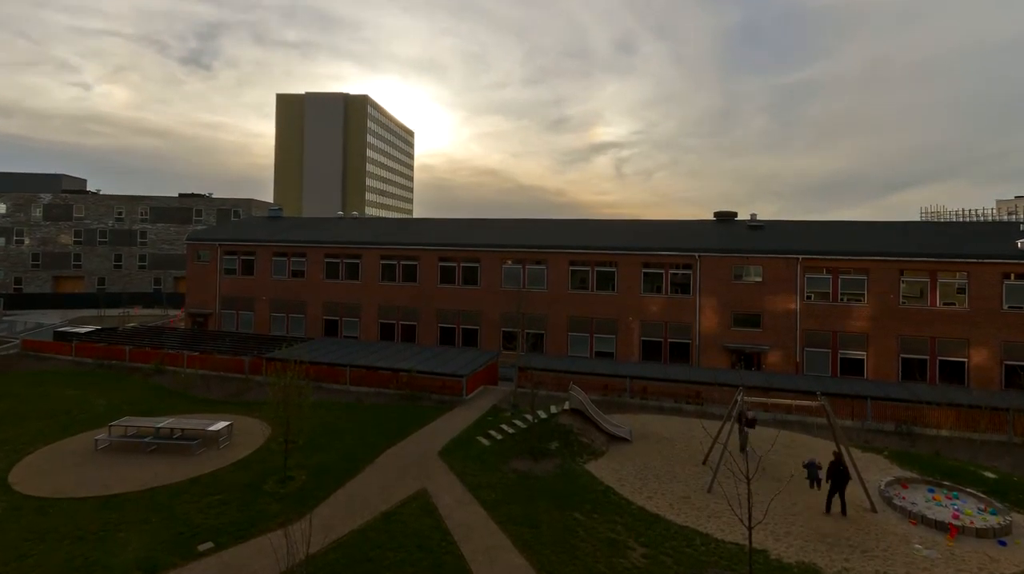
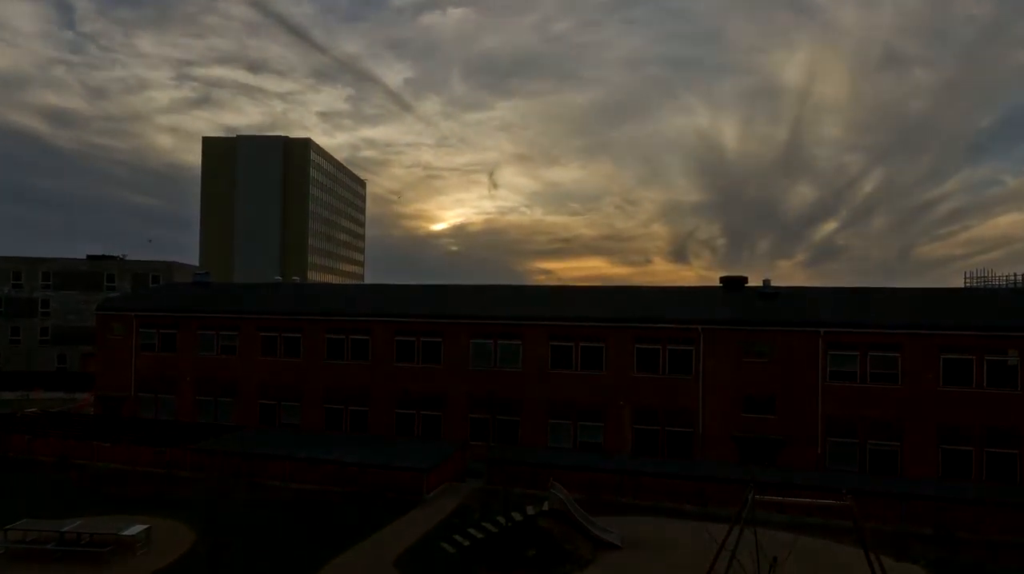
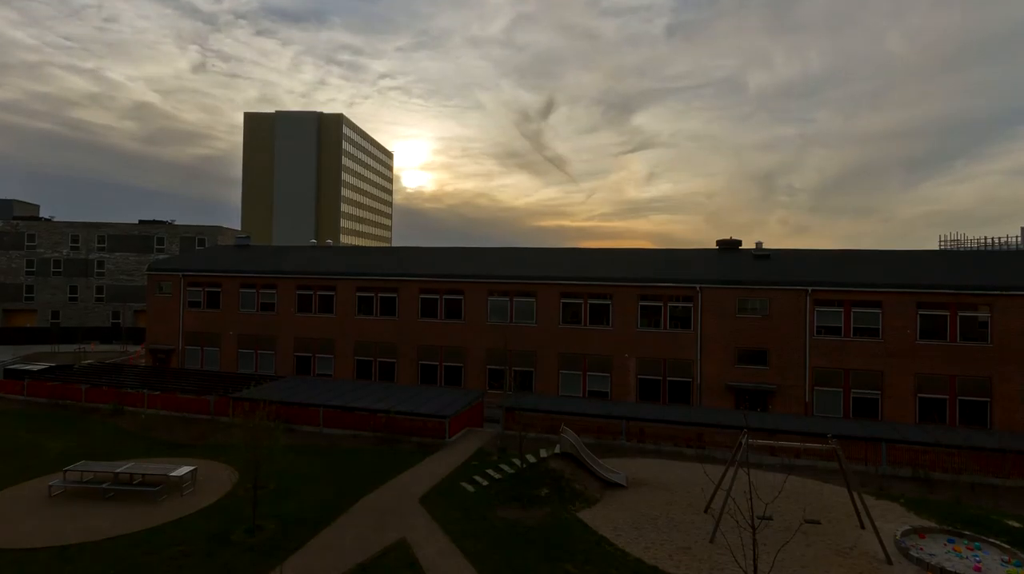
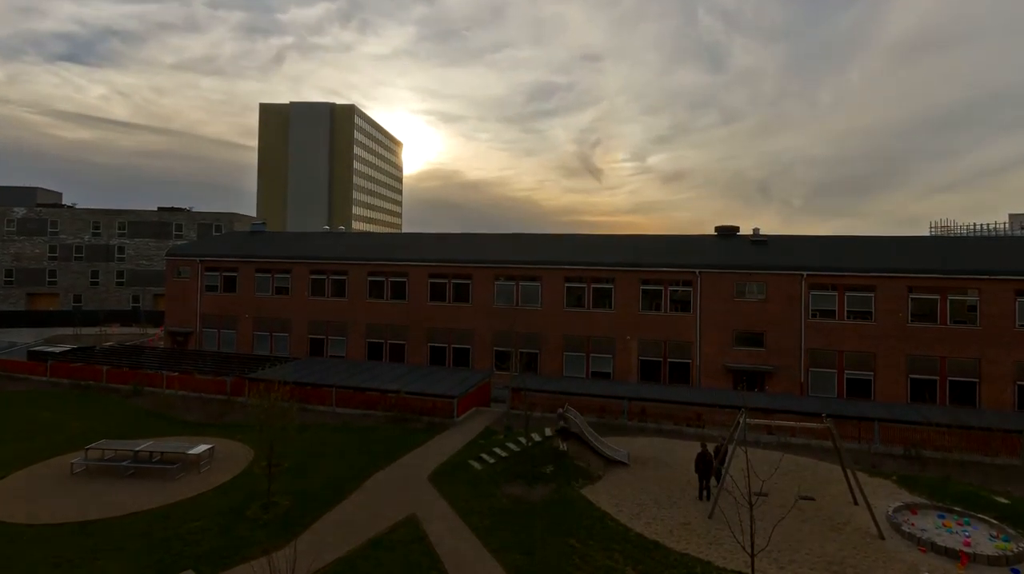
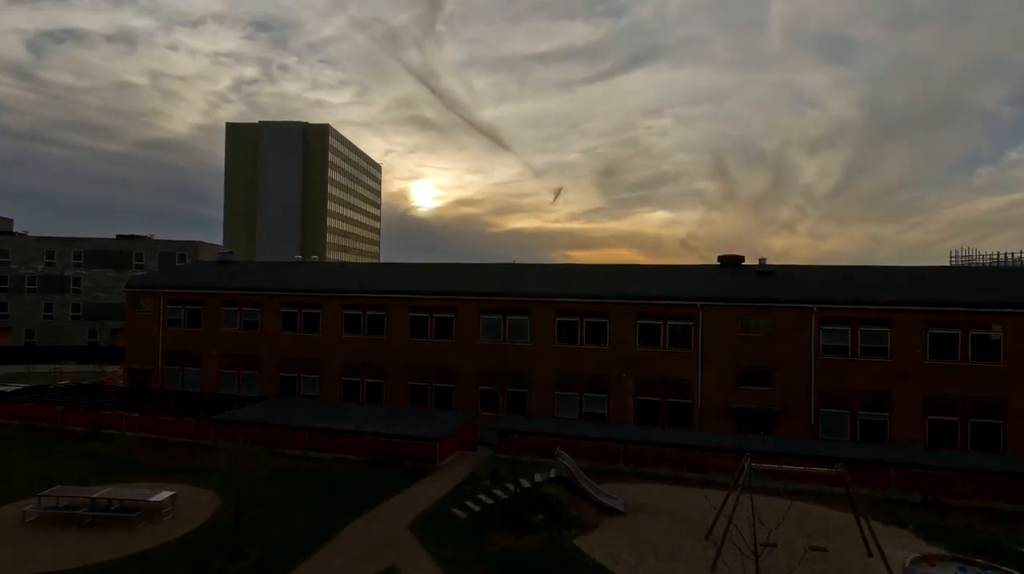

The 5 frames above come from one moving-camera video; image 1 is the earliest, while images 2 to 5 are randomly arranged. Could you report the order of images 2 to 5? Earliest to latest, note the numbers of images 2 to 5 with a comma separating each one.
4, 3, 5, 2
